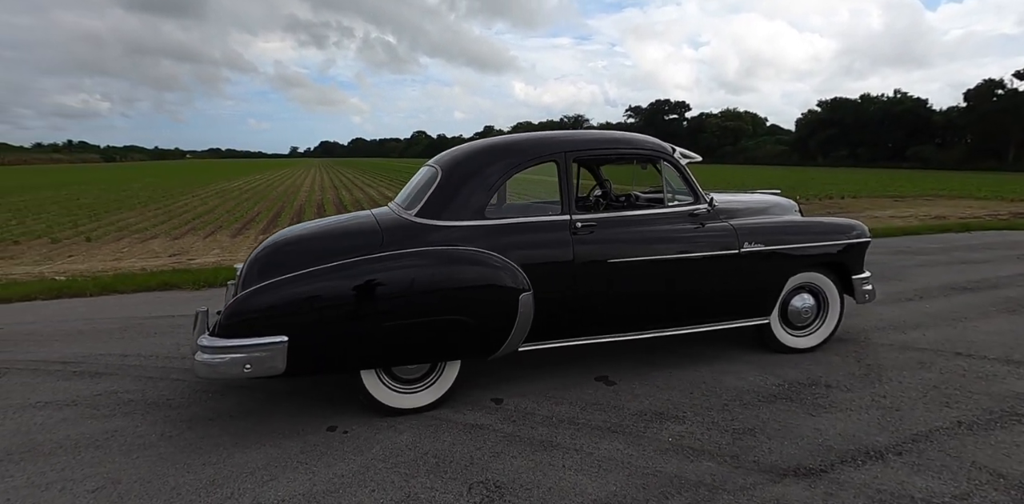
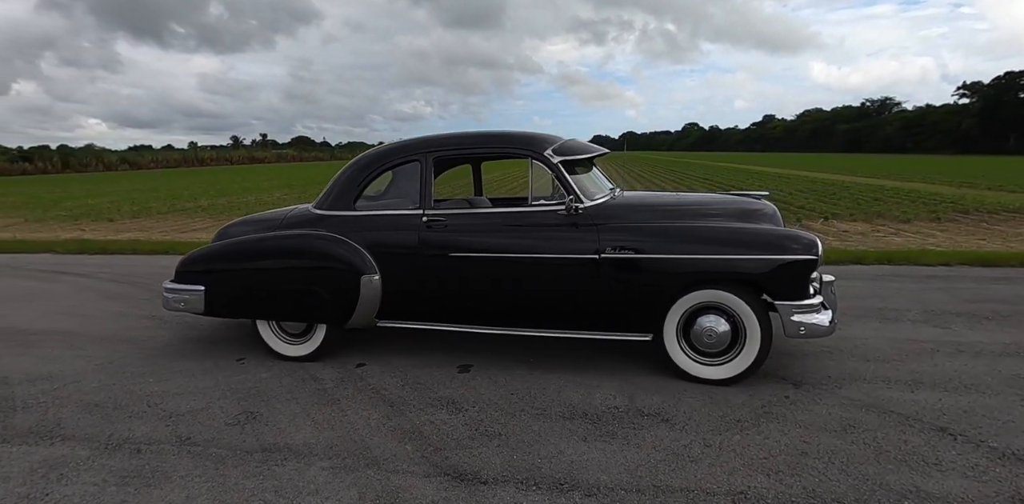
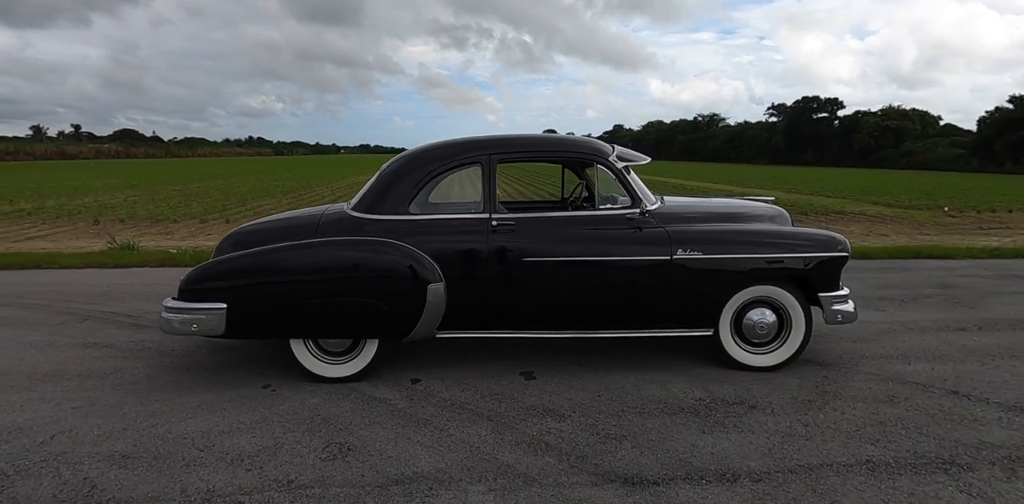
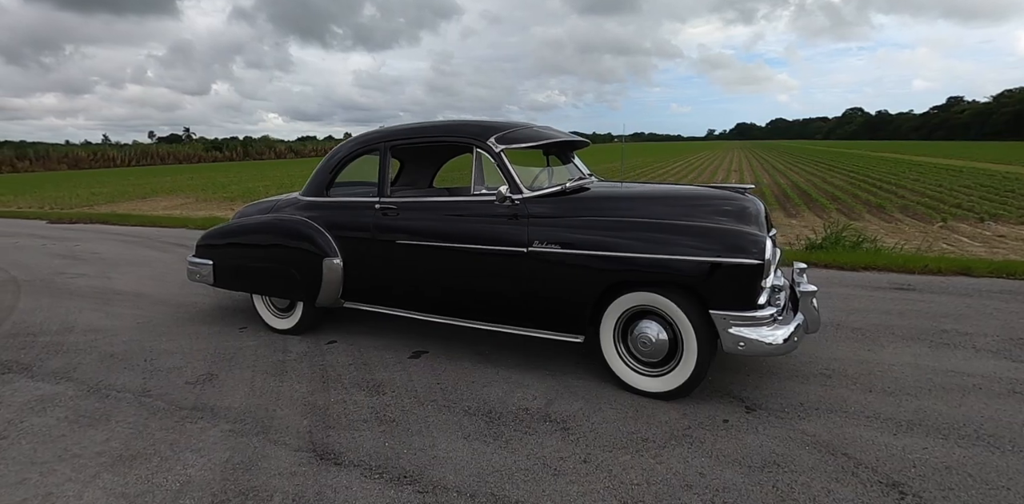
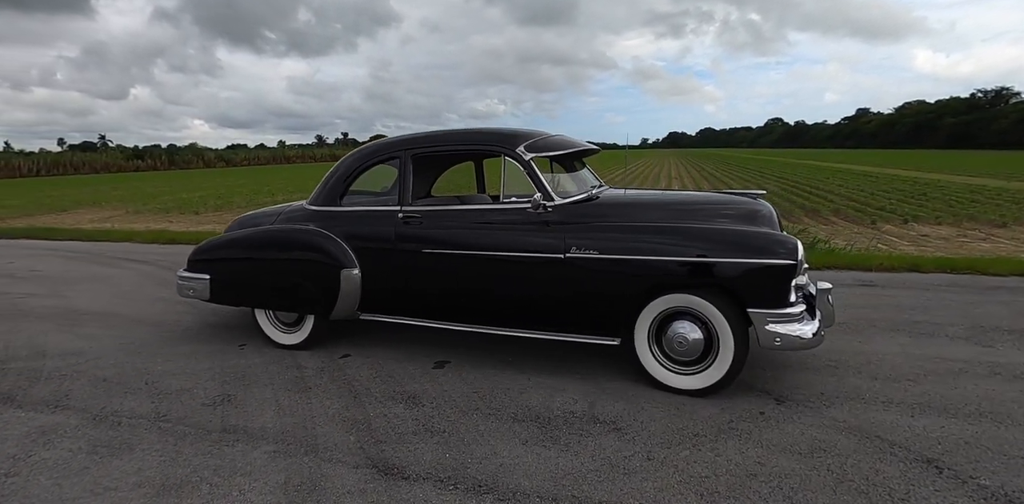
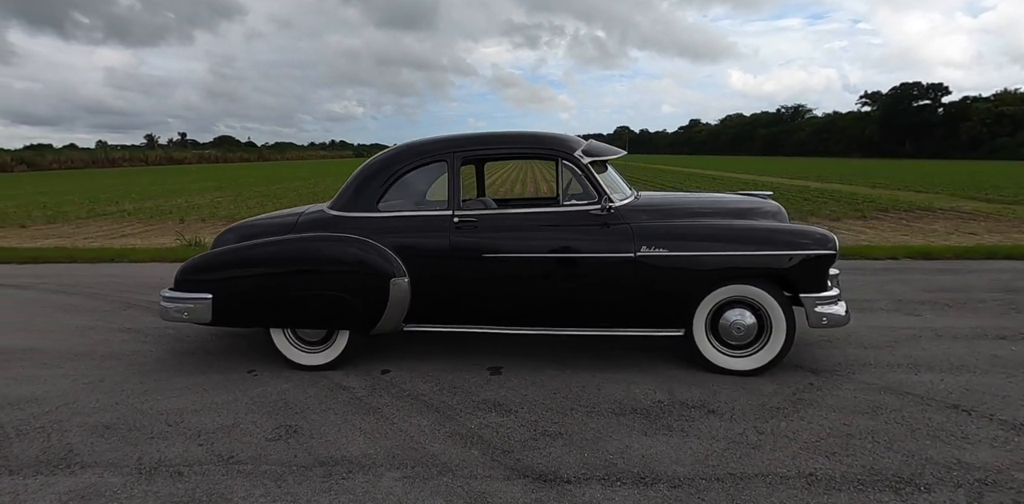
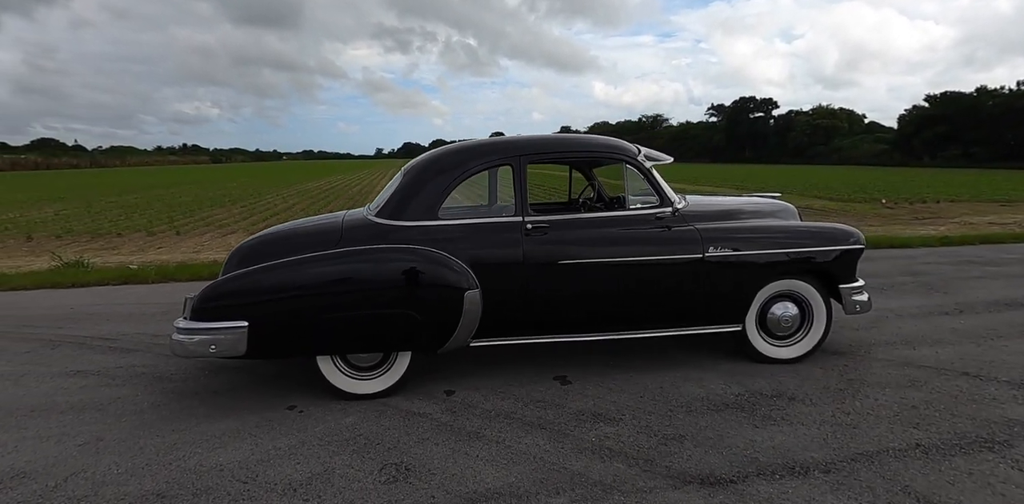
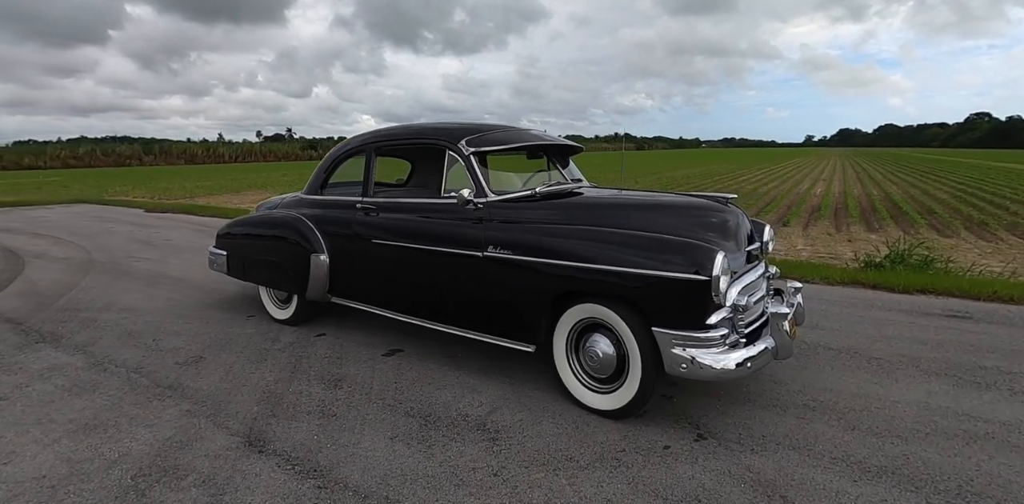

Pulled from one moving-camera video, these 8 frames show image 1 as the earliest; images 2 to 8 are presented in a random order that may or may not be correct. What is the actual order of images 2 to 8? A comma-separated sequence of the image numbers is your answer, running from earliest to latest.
7, 3, 6, 2, 5, 4, 8
